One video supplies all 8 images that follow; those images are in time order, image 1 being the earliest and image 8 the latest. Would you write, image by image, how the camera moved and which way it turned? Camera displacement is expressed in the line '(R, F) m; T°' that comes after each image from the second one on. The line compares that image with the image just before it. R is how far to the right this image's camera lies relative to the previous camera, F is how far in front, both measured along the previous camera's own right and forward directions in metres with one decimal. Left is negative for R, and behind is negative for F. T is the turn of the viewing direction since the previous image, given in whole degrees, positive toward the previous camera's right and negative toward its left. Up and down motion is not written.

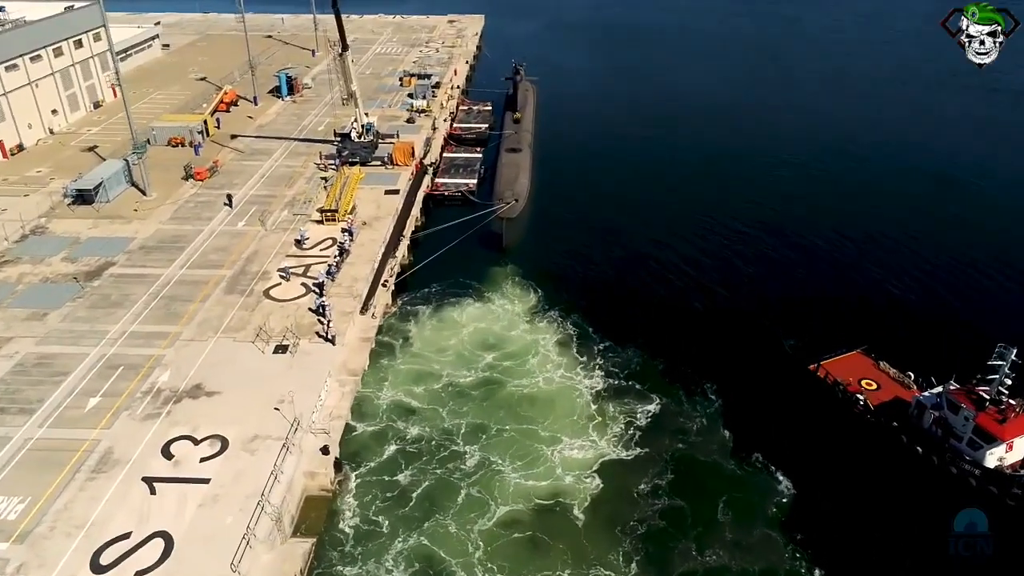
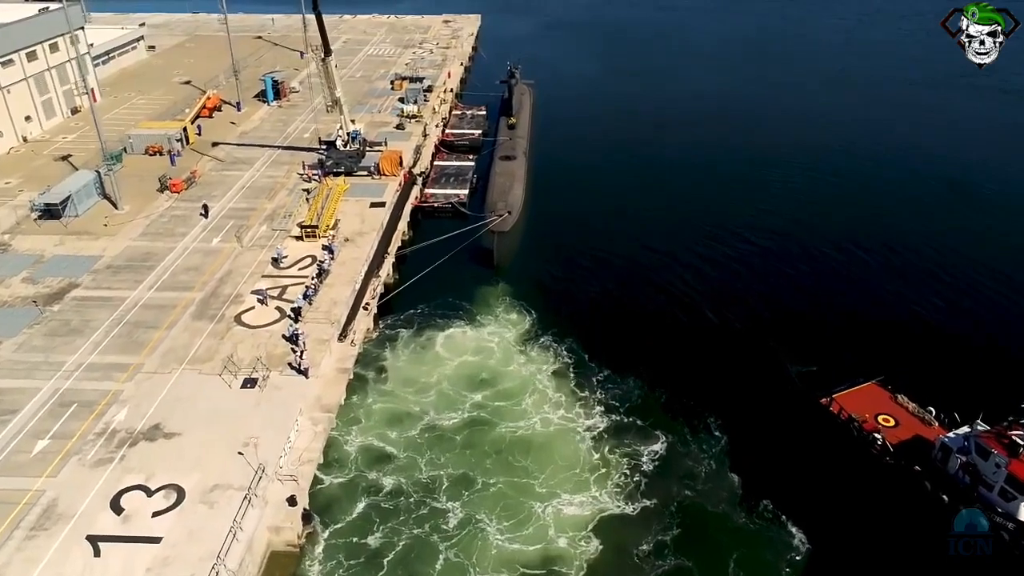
(+0.7, +3.5) m; 0°
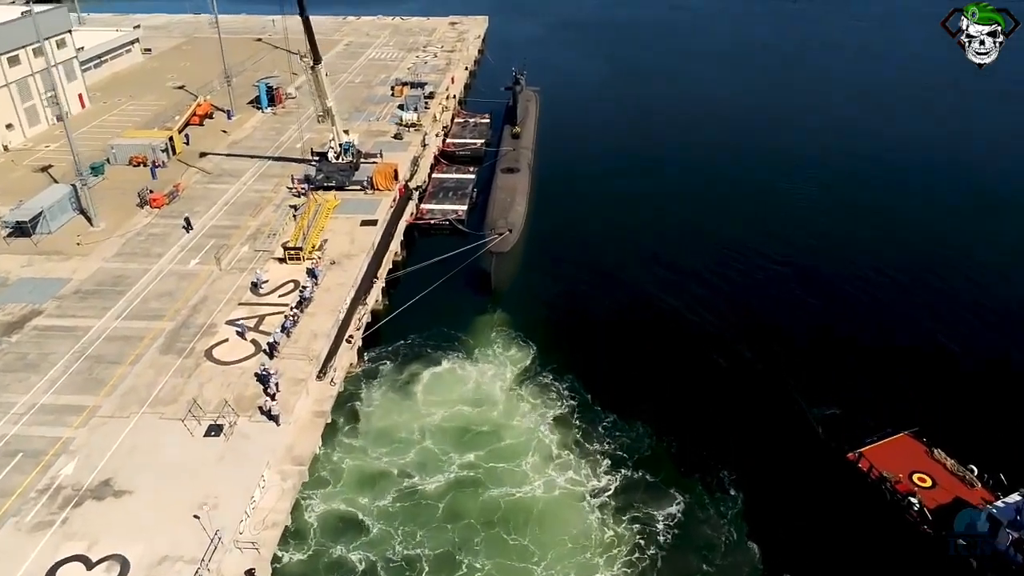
(+0.9, +4.1) m; -1°
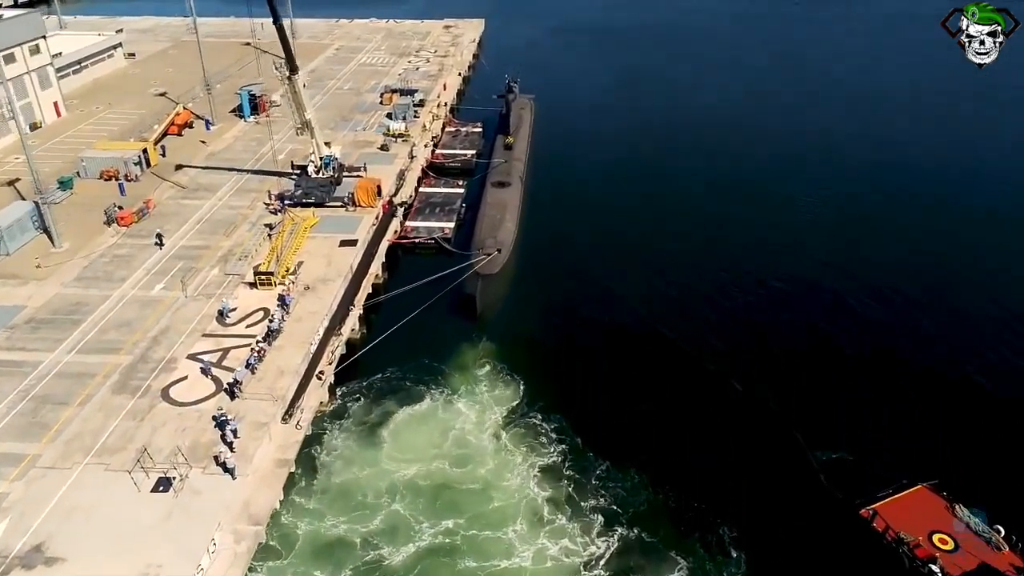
(+1.0, +3.4) m; 0°
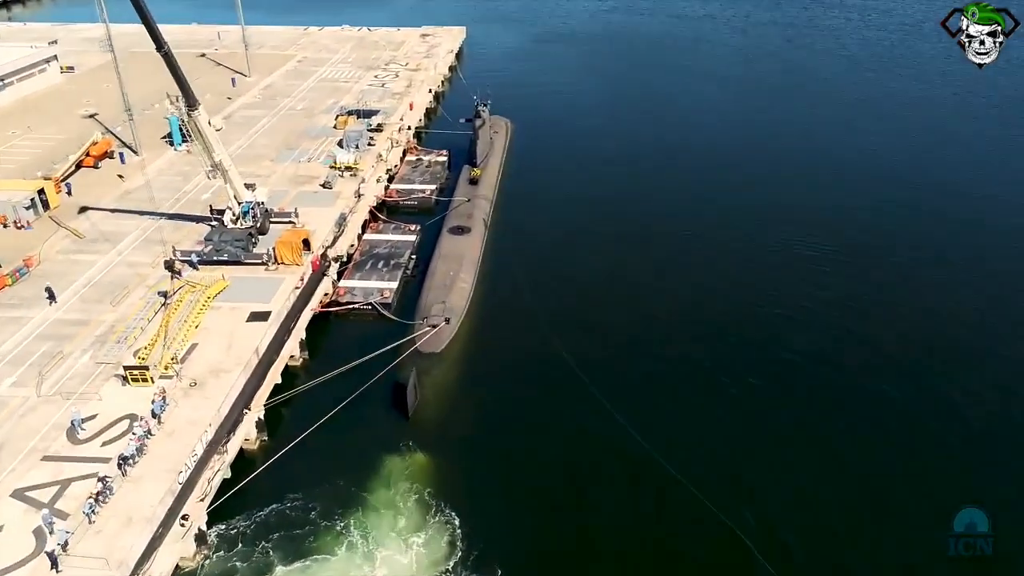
(+3.4, +10.2) m; 0°
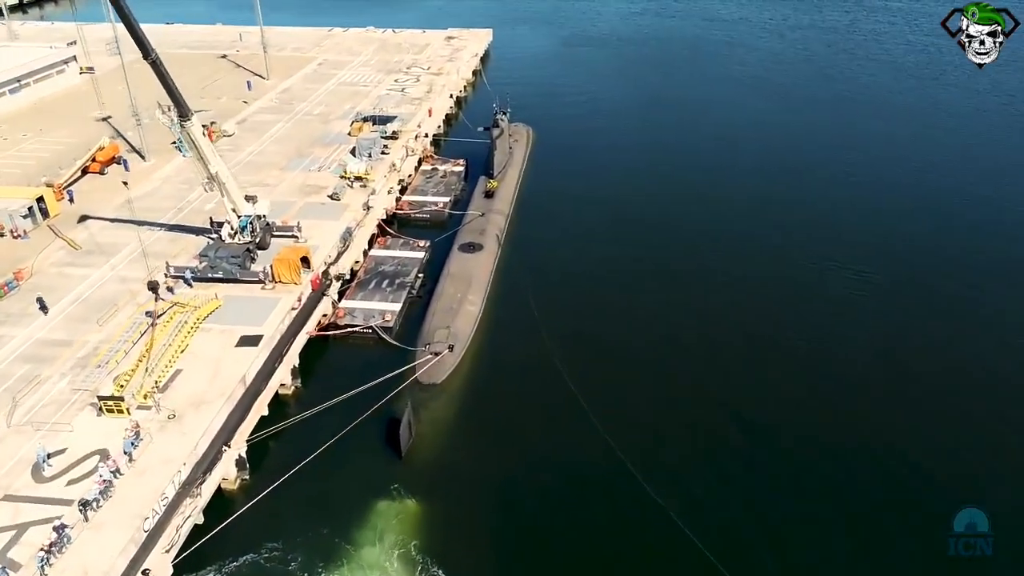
(+1.3, +3.4) m; -2°
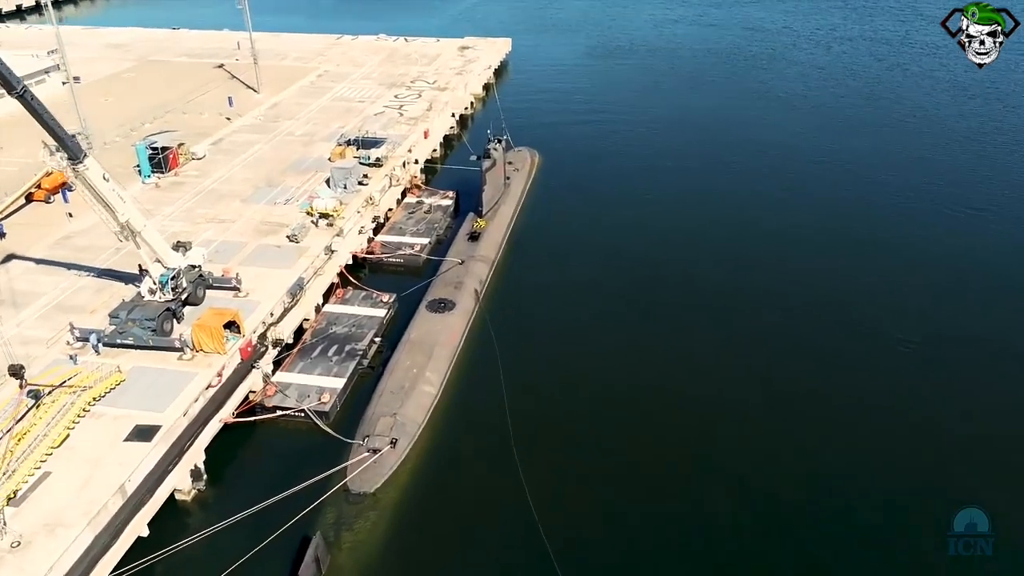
(+4.0, +8.6) m; -3°
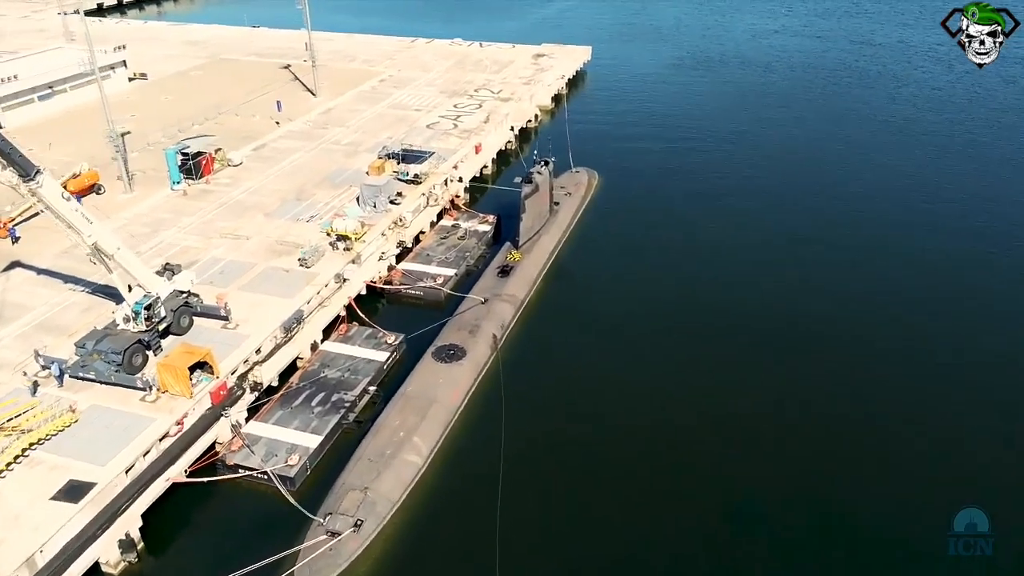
(+3.7, +6.6) m; -7°
